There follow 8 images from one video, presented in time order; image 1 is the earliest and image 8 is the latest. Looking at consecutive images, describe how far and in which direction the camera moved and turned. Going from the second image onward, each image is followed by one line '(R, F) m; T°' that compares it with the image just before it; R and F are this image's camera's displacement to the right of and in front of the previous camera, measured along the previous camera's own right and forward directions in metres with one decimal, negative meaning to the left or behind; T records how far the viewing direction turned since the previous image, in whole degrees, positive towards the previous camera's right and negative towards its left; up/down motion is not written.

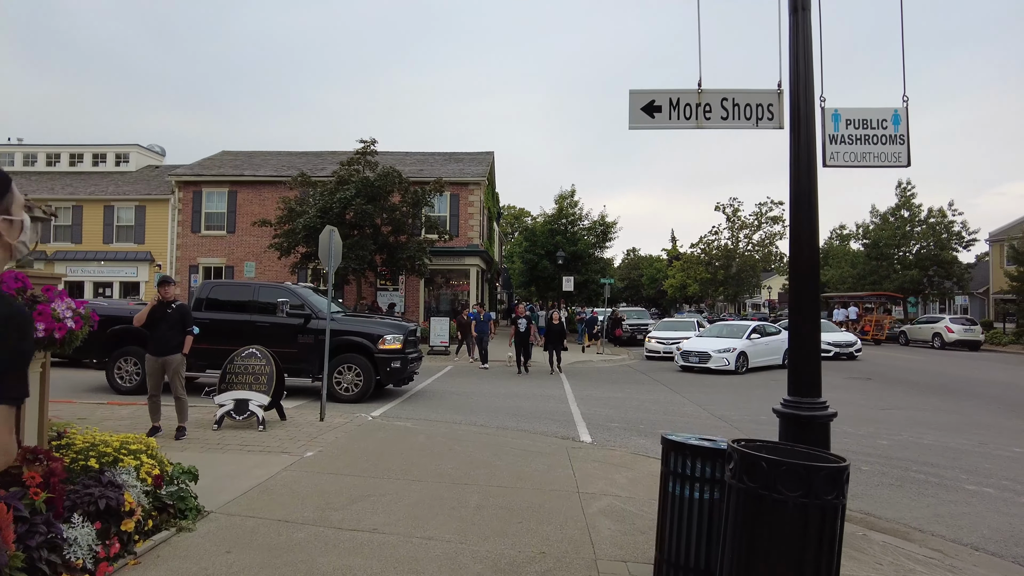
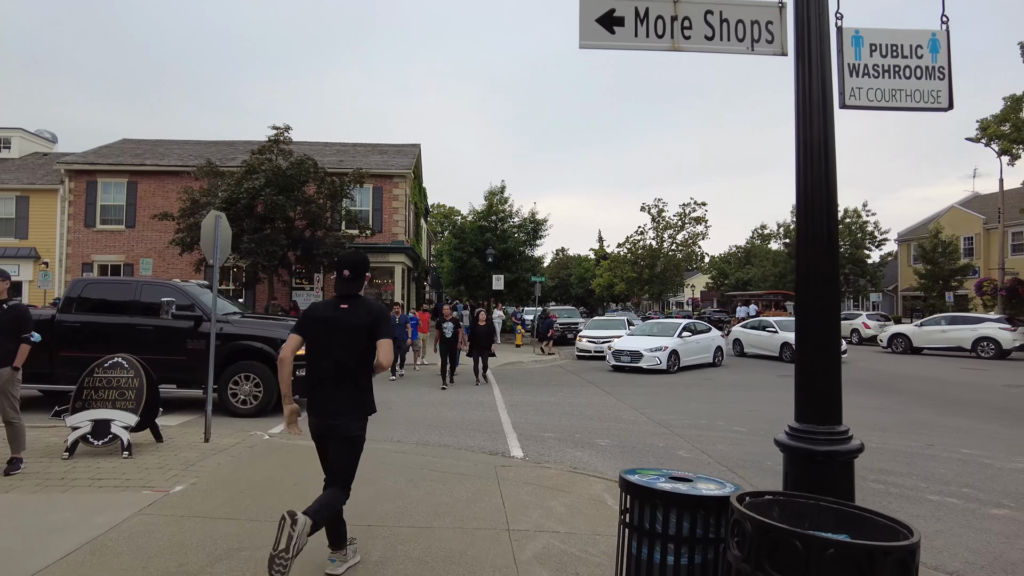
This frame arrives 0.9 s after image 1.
(+0.1, +1.0) m; +6°
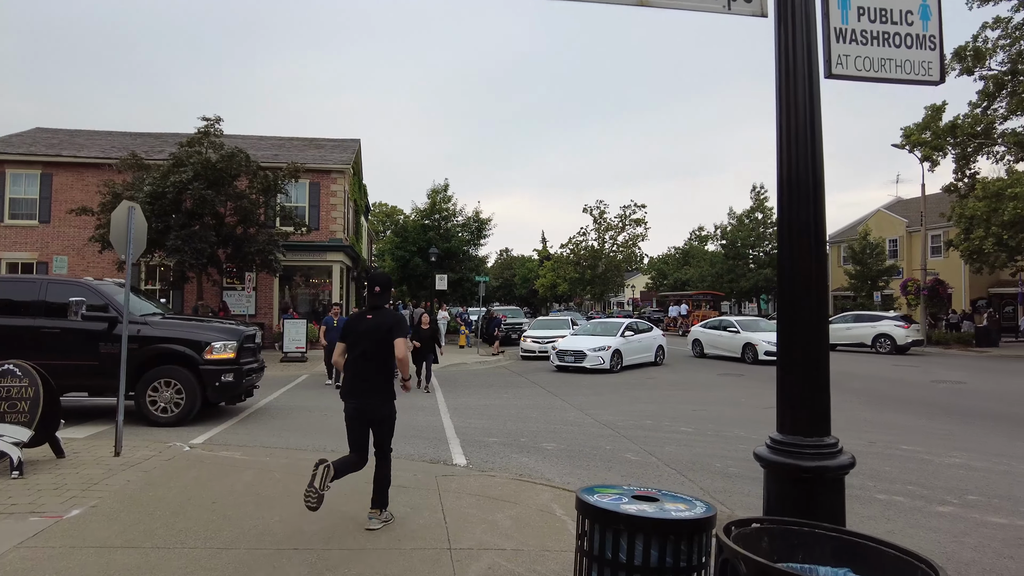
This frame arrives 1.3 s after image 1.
(0.0, +0.4) m; +5°
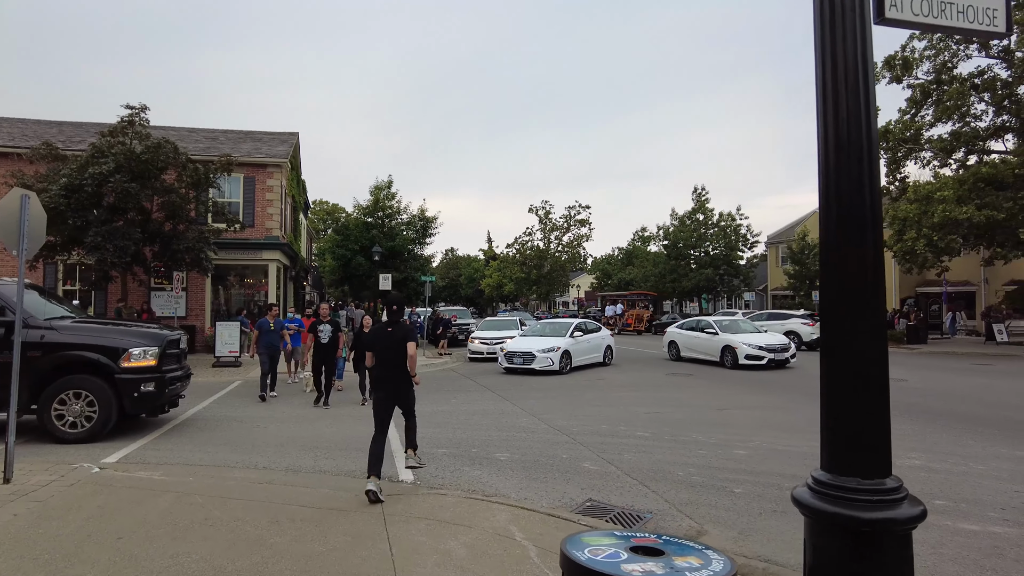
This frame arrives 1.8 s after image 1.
(-0.1, +0.5) m; +5°
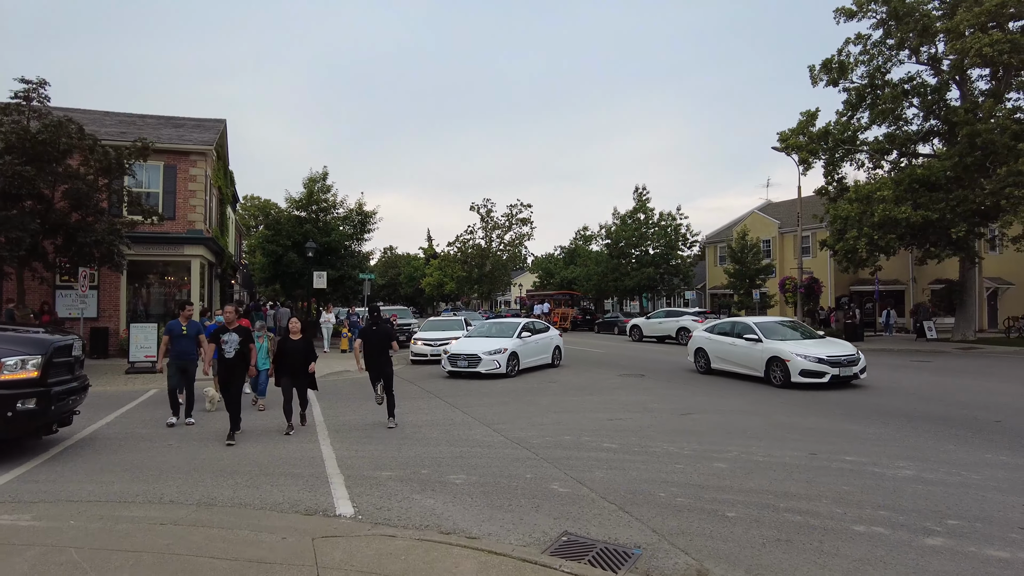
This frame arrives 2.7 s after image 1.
(-0.2, +1.0) m; +5°
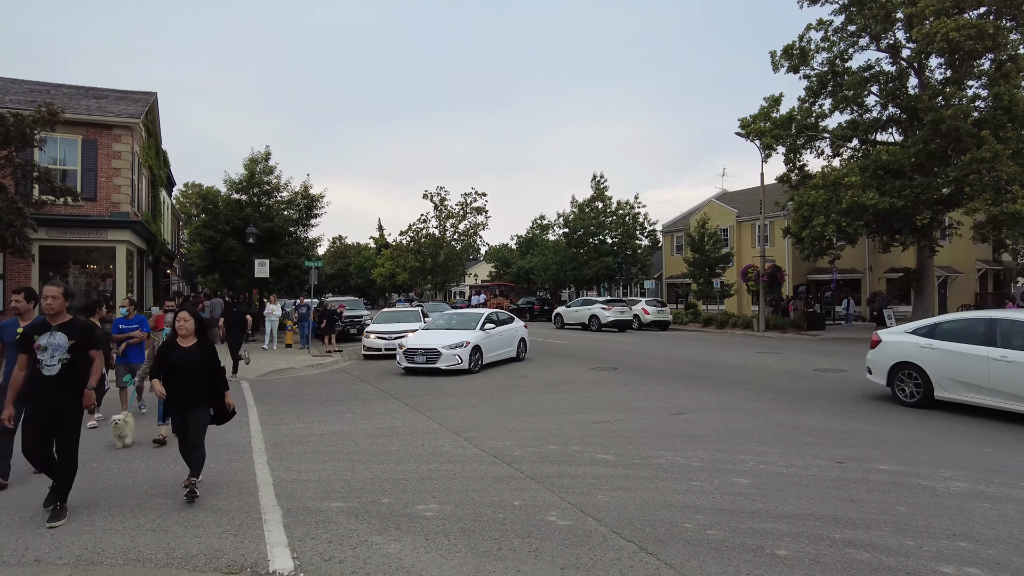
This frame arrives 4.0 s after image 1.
(-0.3, +1.3) m; +4°
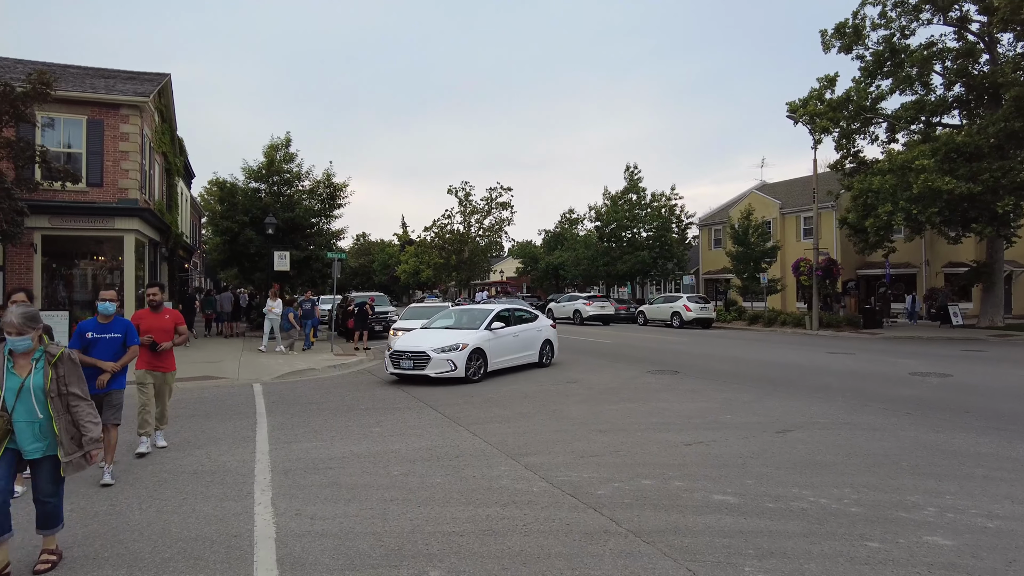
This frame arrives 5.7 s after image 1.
(-0.5, +1.8) m; -2°
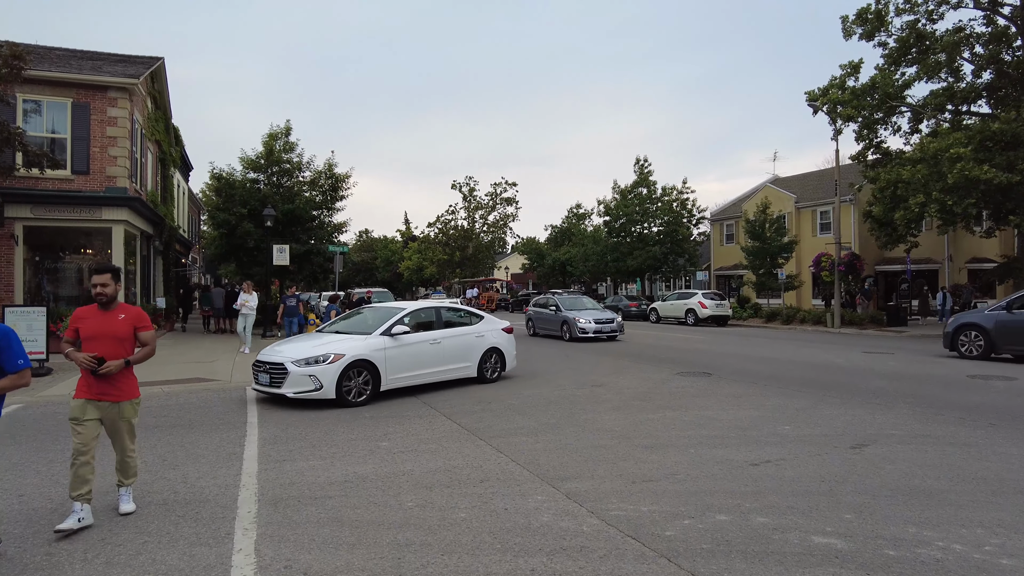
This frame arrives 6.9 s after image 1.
(-0.3, +1.1) m; 0°
